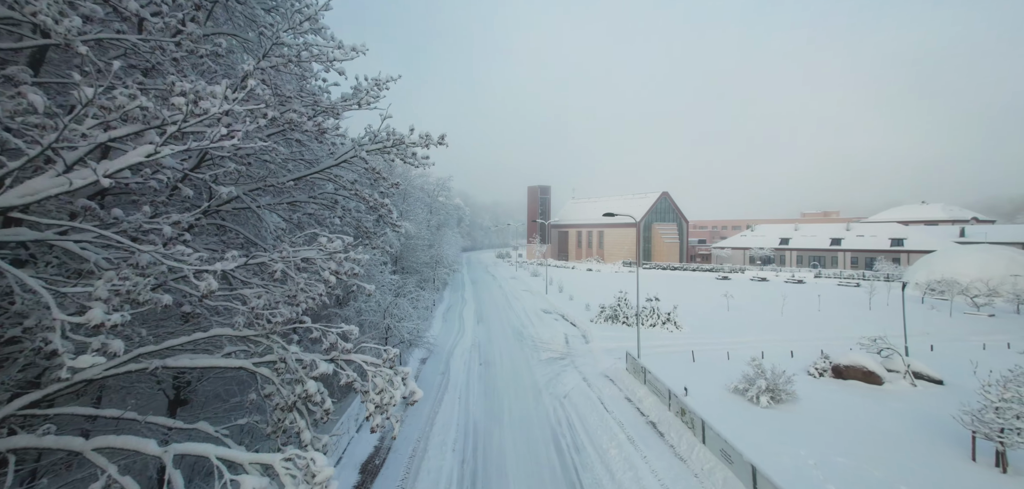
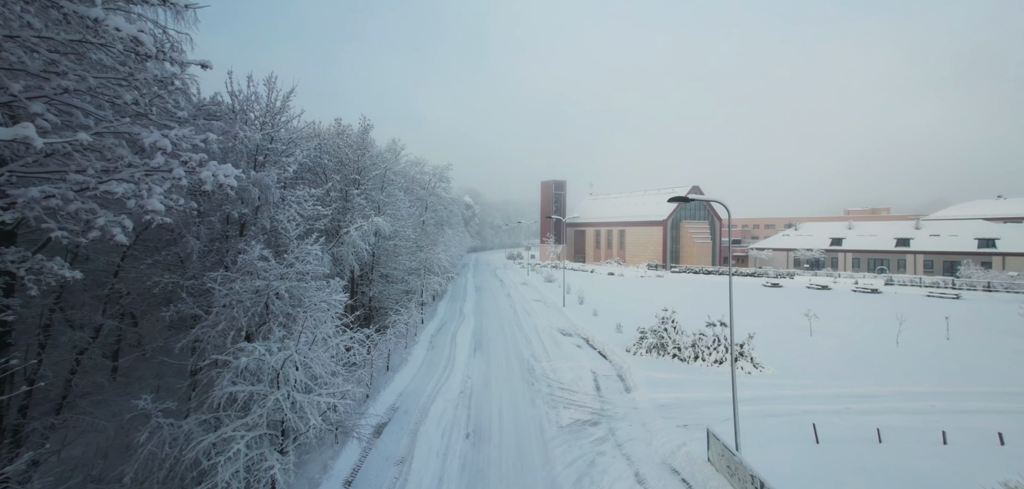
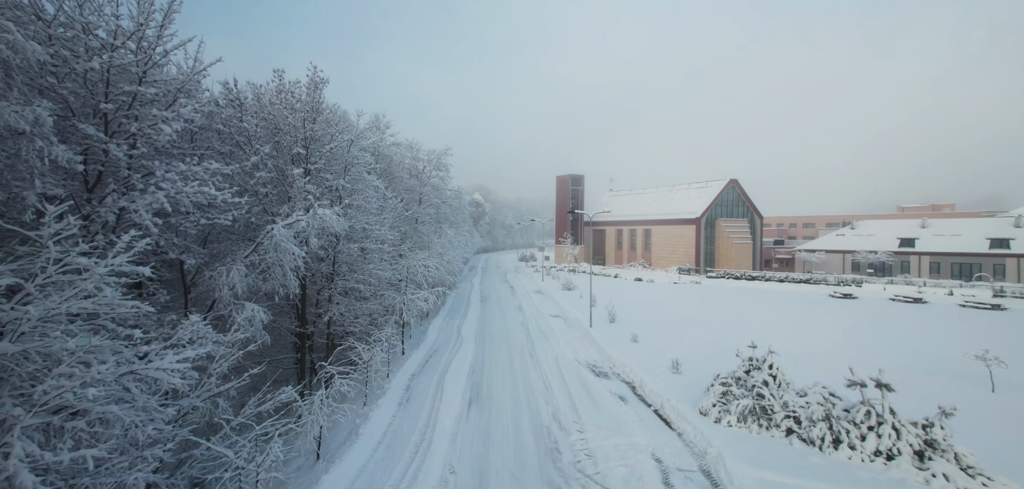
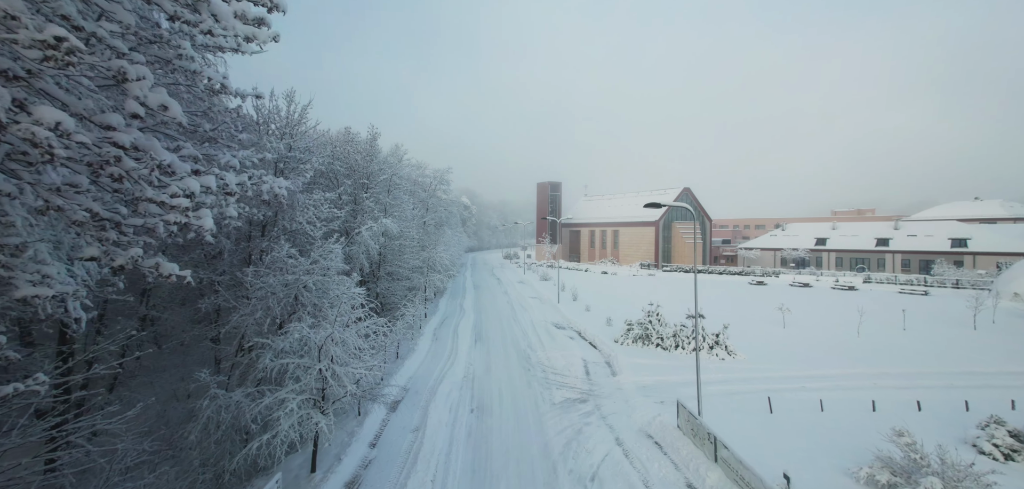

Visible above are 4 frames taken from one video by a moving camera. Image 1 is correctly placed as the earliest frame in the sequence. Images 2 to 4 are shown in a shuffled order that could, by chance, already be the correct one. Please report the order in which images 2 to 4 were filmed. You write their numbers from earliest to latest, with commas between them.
4, 2, 3
